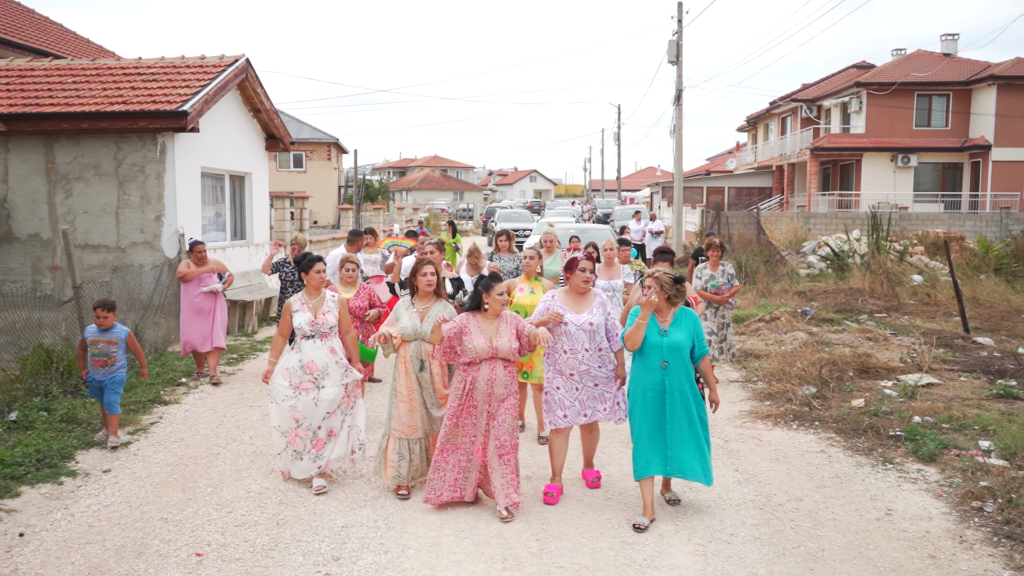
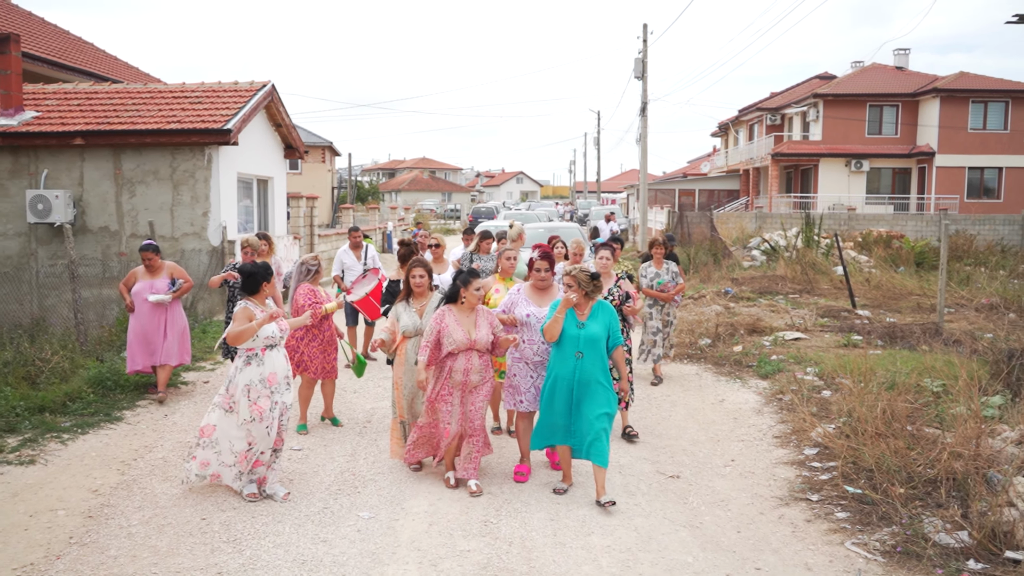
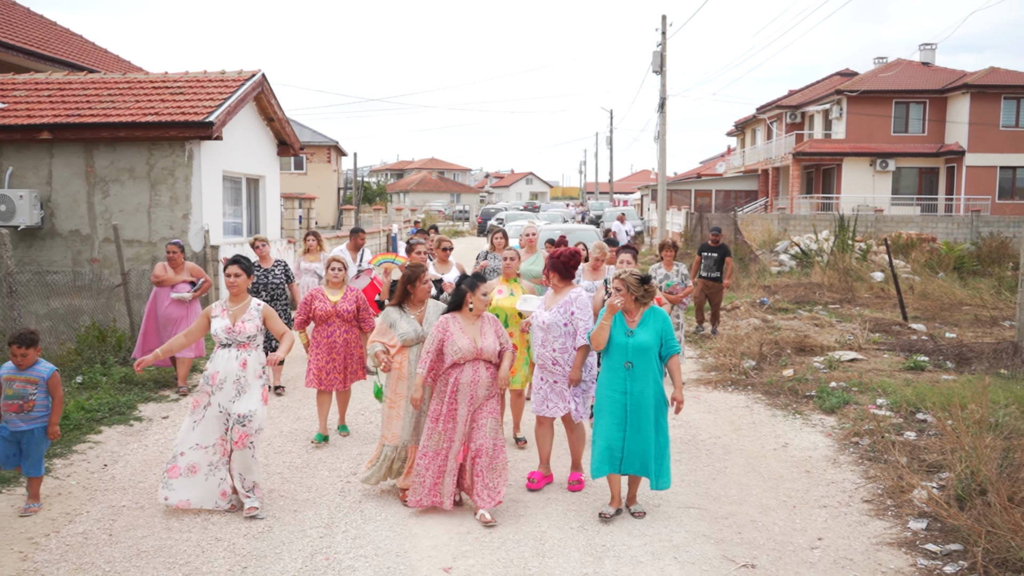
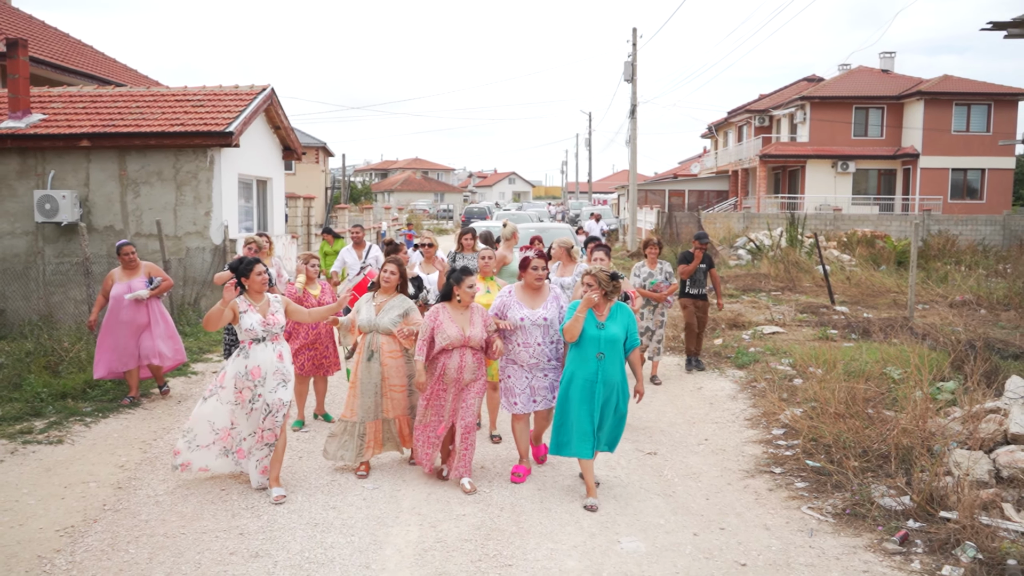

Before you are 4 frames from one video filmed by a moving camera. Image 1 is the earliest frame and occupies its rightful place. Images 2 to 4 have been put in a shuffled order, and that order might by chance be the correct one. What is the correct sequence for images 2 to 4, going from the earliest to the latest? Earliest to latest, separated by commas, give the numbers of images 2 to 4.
3, 2, 4
